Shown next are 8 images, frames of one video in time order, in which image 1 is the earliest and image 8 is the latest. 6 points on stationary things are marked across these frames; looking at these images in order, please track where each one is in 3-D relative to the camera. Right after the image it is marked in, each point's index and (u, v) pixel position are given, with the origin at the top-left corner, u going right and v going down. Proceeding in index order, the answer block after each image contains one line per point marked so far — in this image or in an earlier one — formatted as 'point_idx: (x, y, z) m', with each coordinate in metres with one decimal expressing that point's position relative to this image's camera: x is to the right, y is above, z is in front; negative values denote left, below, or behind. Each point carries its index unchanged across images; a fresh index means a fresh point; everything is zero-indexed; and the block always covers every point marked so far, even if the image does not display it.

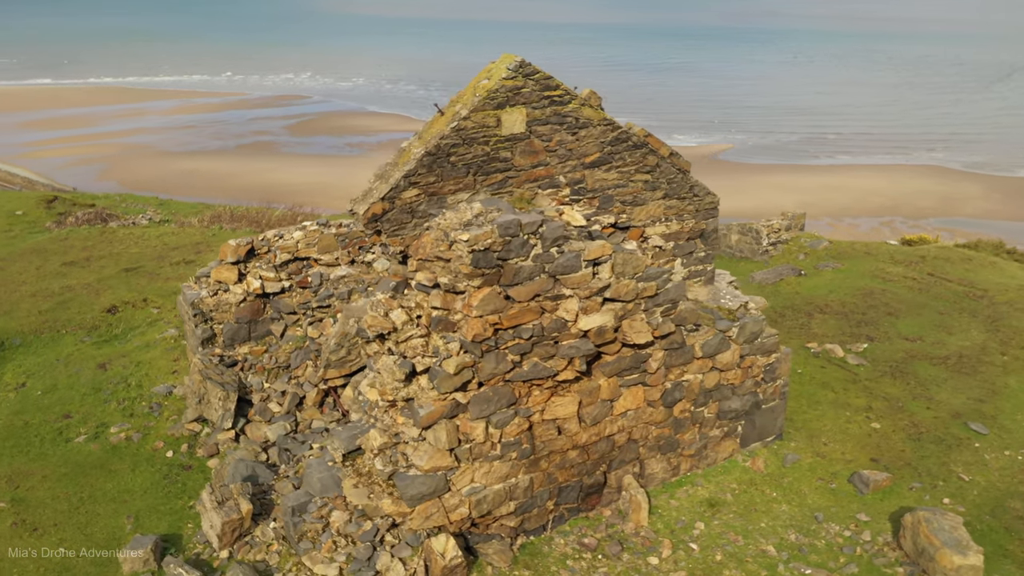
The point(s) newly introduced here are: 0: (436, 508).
0: (-0.6, -1.6, +6.5) m
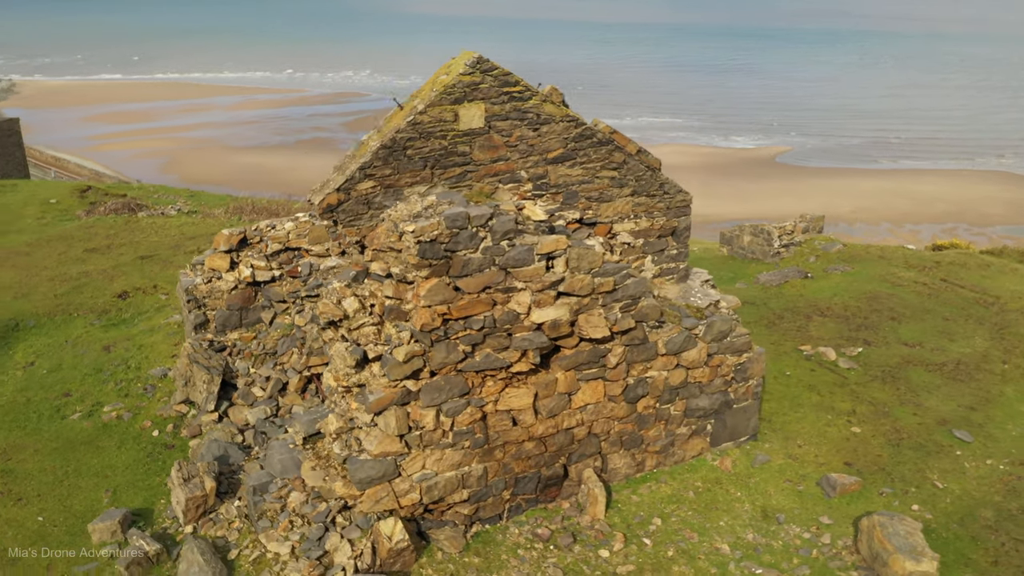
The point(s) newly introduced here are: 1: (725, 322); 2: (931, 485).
0: (-1.0, -1.6, +6.6) m
1: (+1.9, -0.3, +7.8) m
2: (+3.9, -1.8, +8.0) m
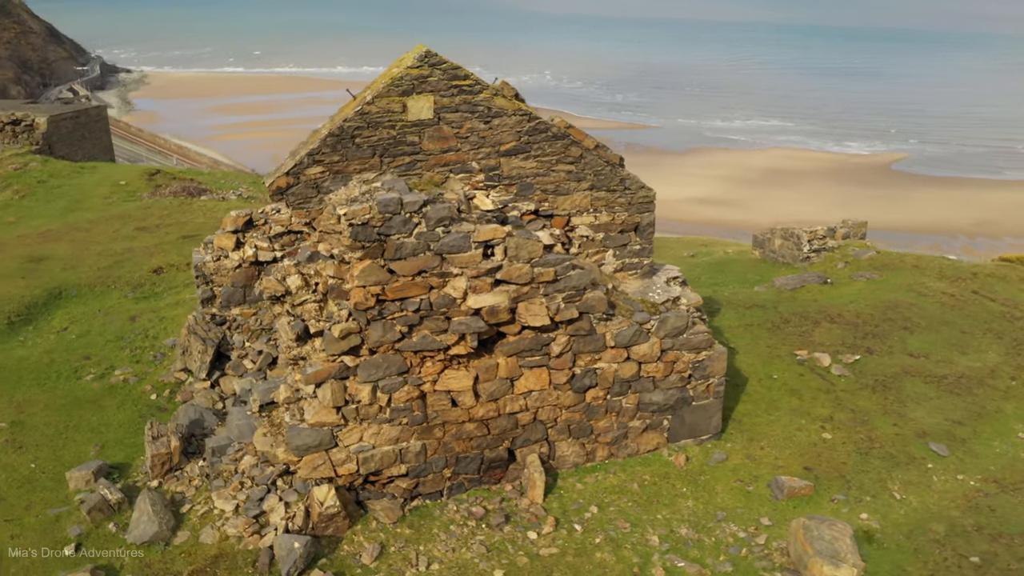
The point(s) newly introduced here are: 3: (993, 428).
0: (-1.5, -1.4, +7.0) m
1: (+1.5, -0.3, +7.9) m
2: (+3.4, -1.9, +7.8) m
3: (+5.0, -1.5, +9.0) m
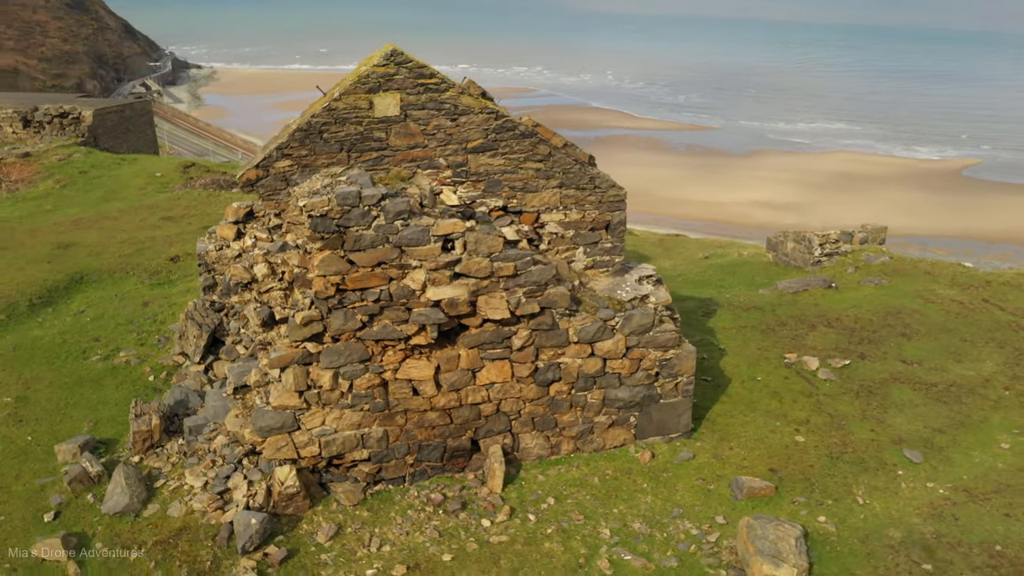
0: (-1.9, -1.3, +7.3) m
1: (+1.2, -0.3, +8.0) m
2: (+3.1, -1.9, +7.8) m
3: (+4.7, -1.5, +8.9) m
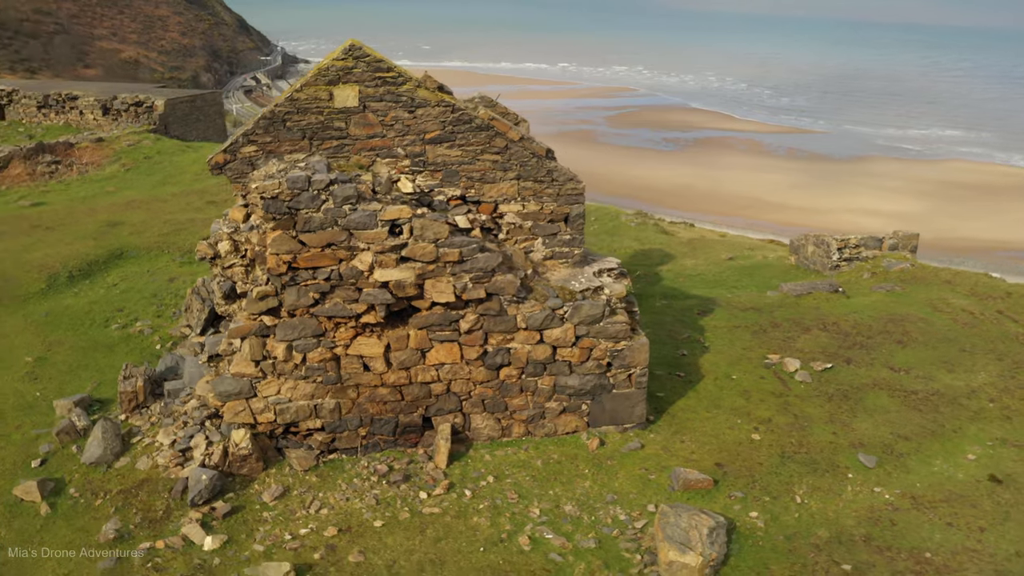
0: (-2.4, -1.1, +7.9) m
1: (+0.8, -0.2, +8.2) m
2: (+2.5, -1.9, +7.8) m
3: (+4.3, -1.6, +8.7) m
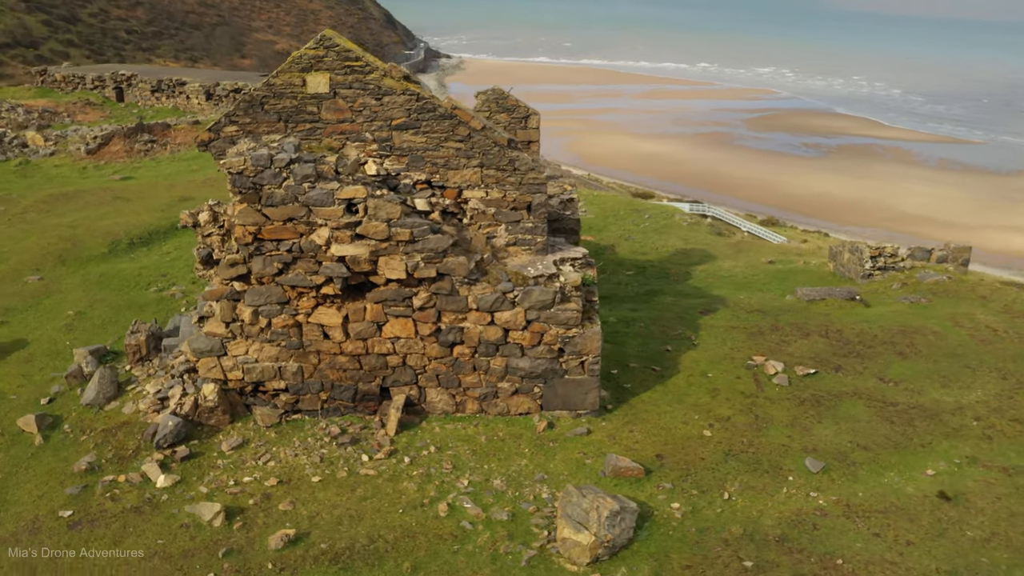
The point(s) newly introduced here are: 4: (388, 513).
0: (-3.0, -0.8, +8.6) m
1: (+0.3, -0.1, +8.5) m
2: (+1.9, -1.9, +7.9) m
3: (+3.8, -1.7, +8.5) m
4: (-1.1, -2.0, +7.5) m
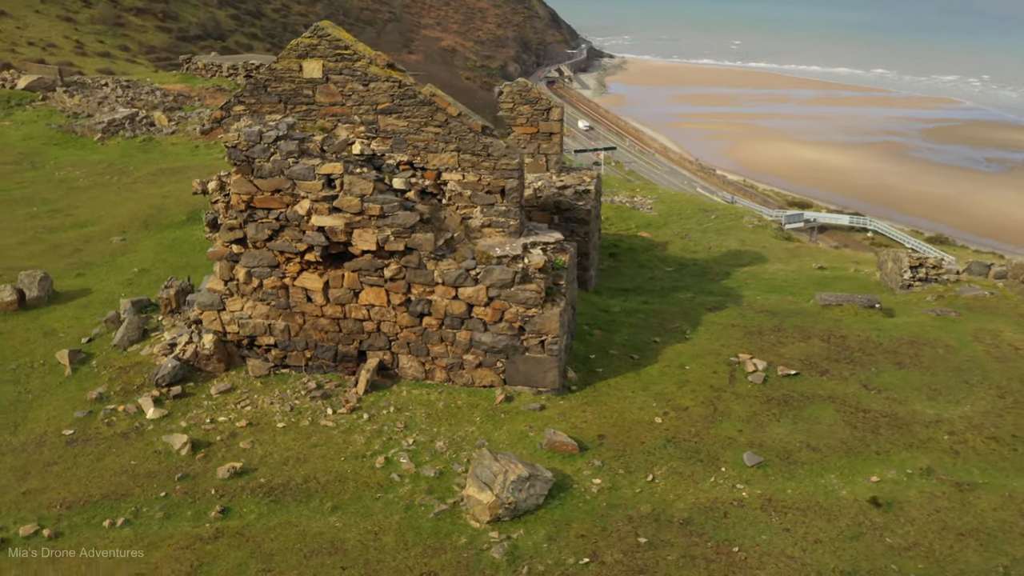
0: (-3.3, -0.3, +9.7) m
1: (-0.1, +0.2, +9.0) m
2: (+1.2, -1.8, +8.1) m
3: (+3.3, -1.7, +8.4) m
4: (-1.7, -1.6, +8.3) m
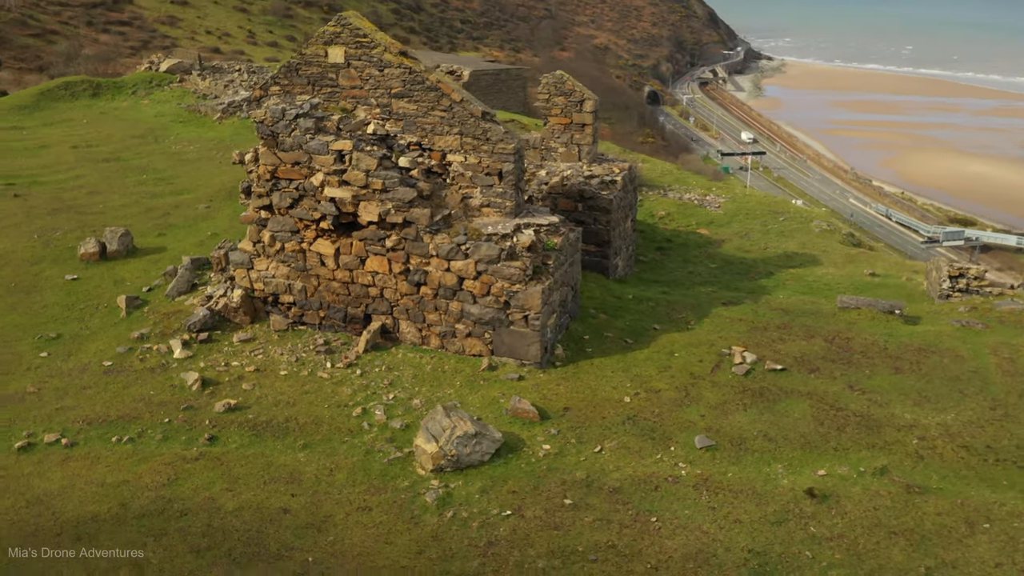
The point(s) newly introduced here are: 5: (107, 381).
0: (-3.3, +0.2, +10.9) m
1: (-0.2, +0.4, +9.6) m
2: (+0.8, -1.6, +8.6) m
3: (+2.8, -1.6, +8.5) m
4: (-2.1, -1.3, +9.2) m
5: (-4.5, -1.0, +9.7) m
